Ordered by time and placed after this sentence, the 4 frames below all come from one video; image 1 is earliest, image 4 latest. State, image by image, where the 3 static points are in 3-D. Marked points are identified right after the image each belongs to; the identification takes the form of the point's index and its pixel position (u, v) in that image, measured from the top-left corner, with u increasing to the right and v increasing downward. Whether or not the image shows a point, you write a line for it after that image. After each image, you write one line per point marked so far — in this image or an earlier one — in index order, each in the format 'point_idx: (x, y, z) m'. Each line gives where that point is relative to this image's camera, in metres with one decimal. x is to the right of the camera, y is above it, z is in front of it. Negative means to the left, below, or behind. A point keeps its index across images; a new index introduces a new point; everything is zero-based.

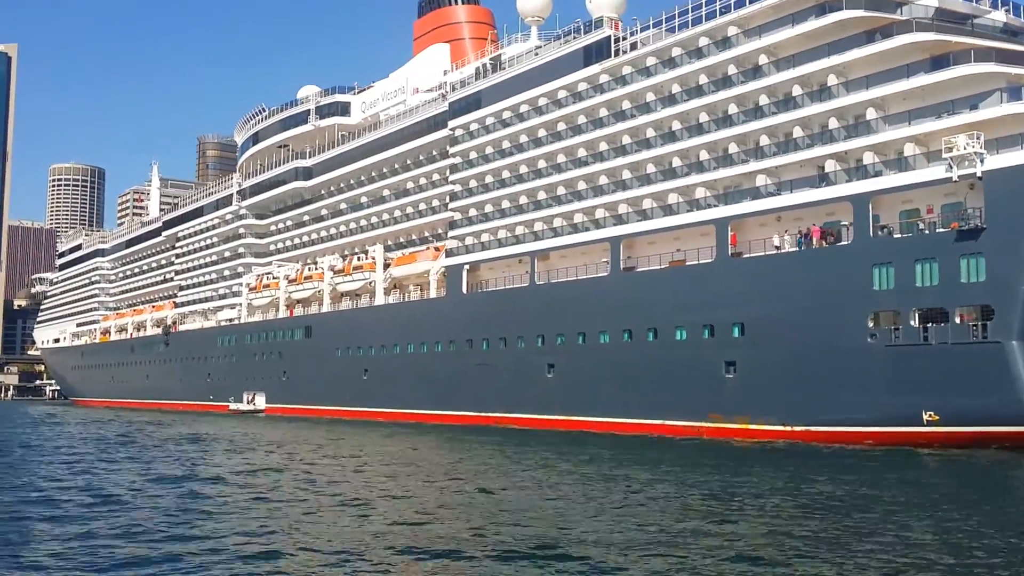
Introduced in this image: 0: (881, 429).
0: (+6.5, -2.5, +18.0) m
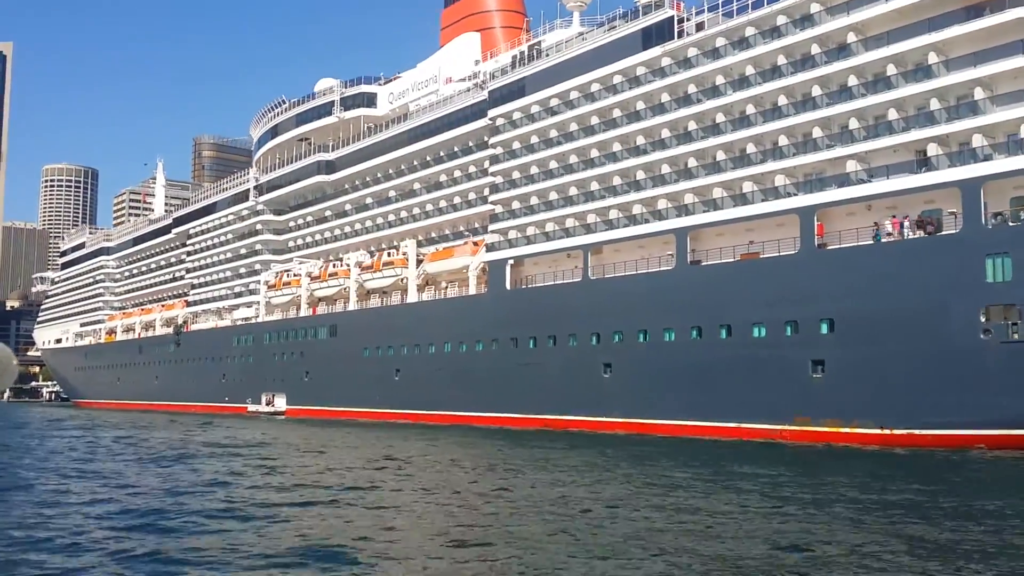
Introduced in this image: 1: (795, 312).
0: (+7.8, -2.4, +16.6) m
1: (+5.4, -0.5, +19.7) m
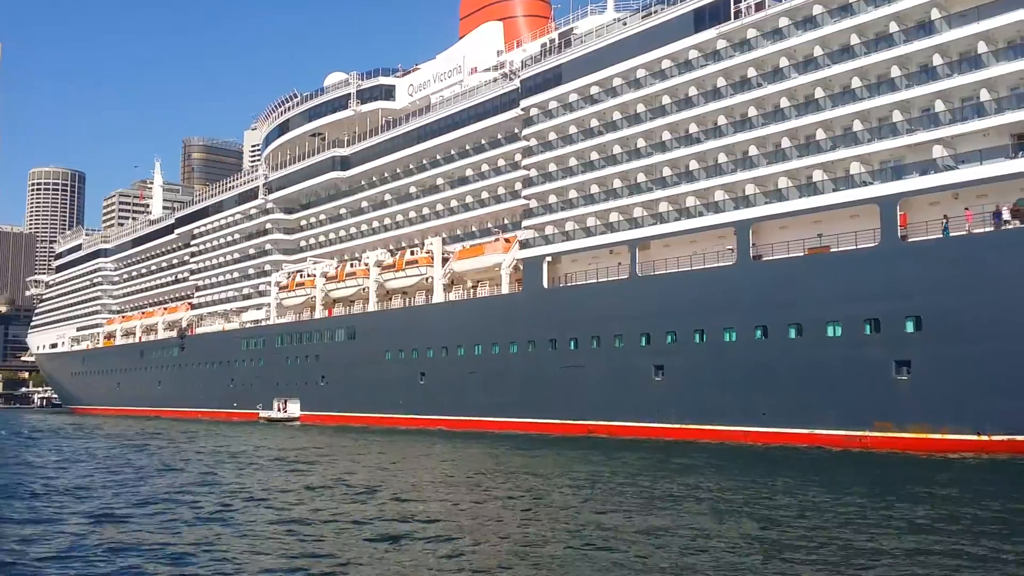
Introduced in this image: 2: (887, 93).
0: (+8.9, -2.3, +15.3) m
1: (+6.5, -0.4, +18.4) m
2: (+6.9, +3.6, +19.1) m
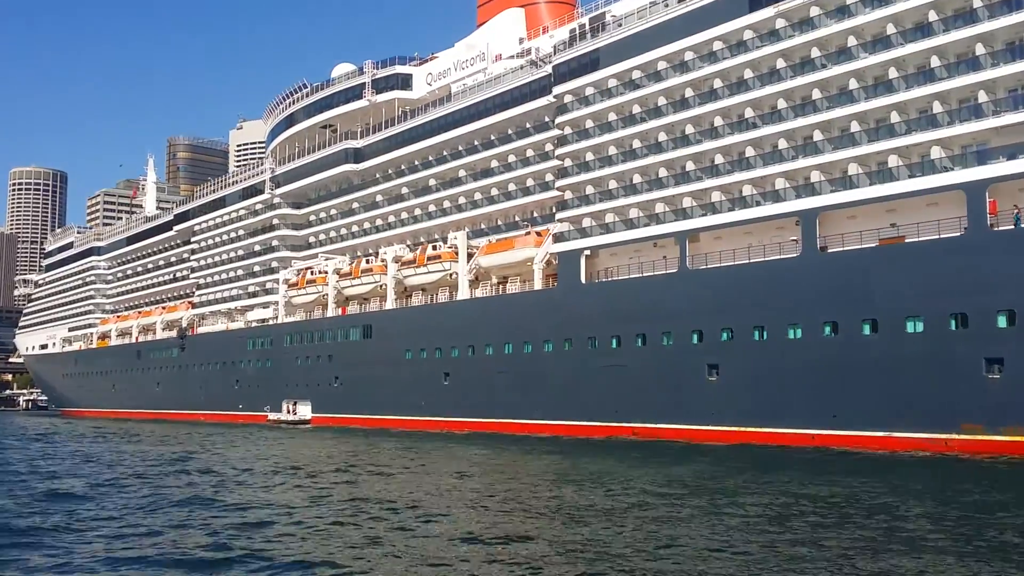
0: (+10.0, -2.1, +14.1) m
1: (+7.5, -0.2, +17.1) m
2: (+7.9, +3.7, +17.8) m
